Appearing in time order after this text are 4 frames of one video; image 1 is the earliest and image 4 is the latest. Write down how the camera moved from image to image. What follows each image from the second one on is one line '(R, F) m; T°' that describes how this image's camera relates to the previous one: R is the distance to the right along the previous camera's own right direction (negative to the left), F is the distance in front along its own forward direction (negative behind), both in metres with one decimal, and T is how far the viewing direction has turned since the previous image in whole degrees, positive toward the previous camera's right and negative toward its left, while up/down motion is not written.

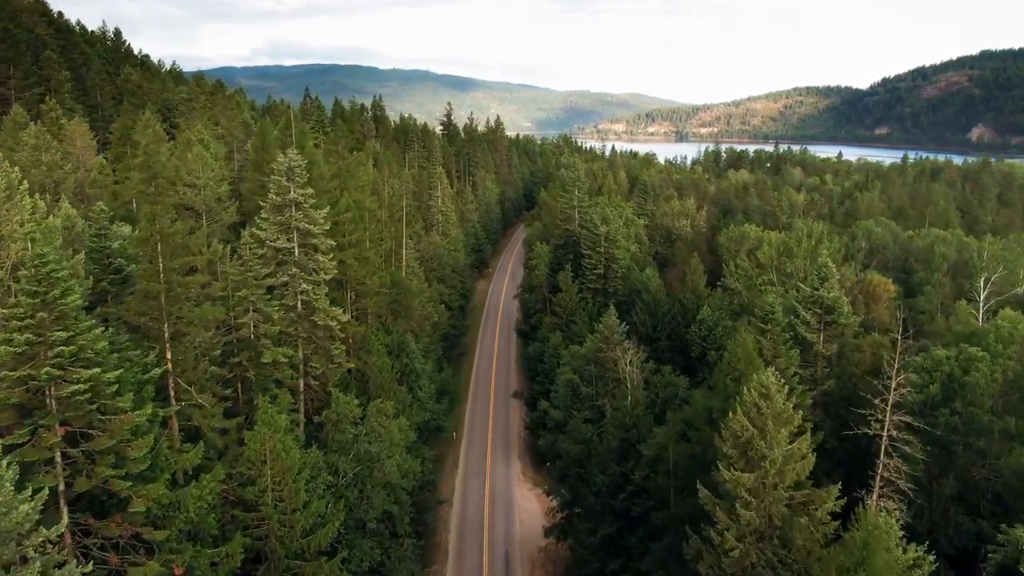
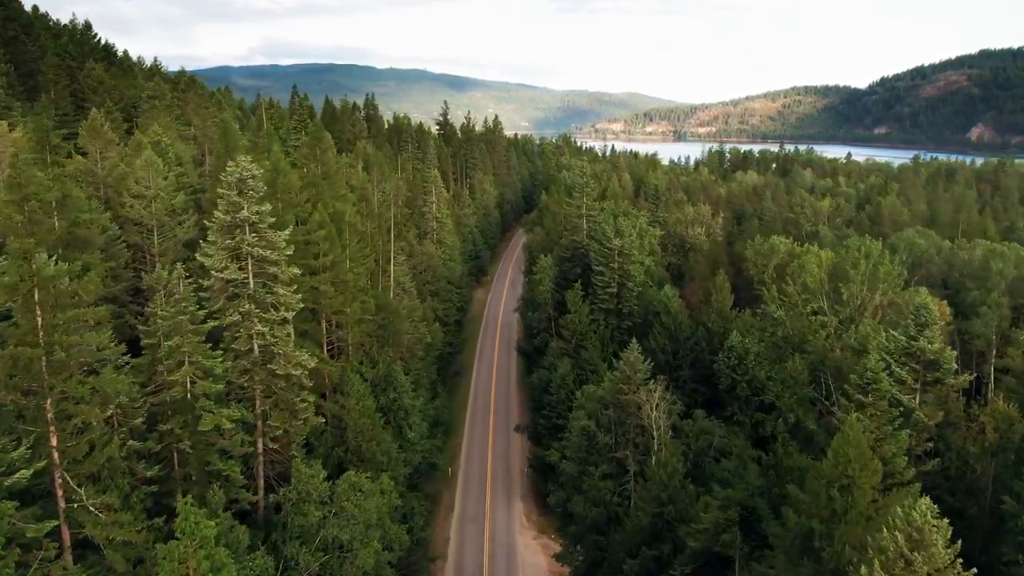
(-0.4, +7.0) m; 0°
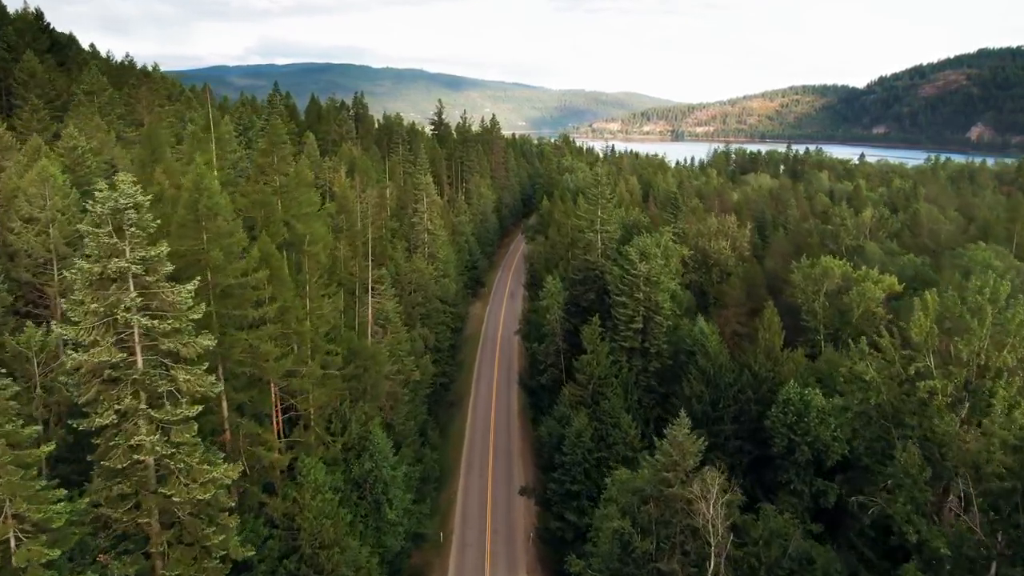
(-0.5, +9.6) m; 0°
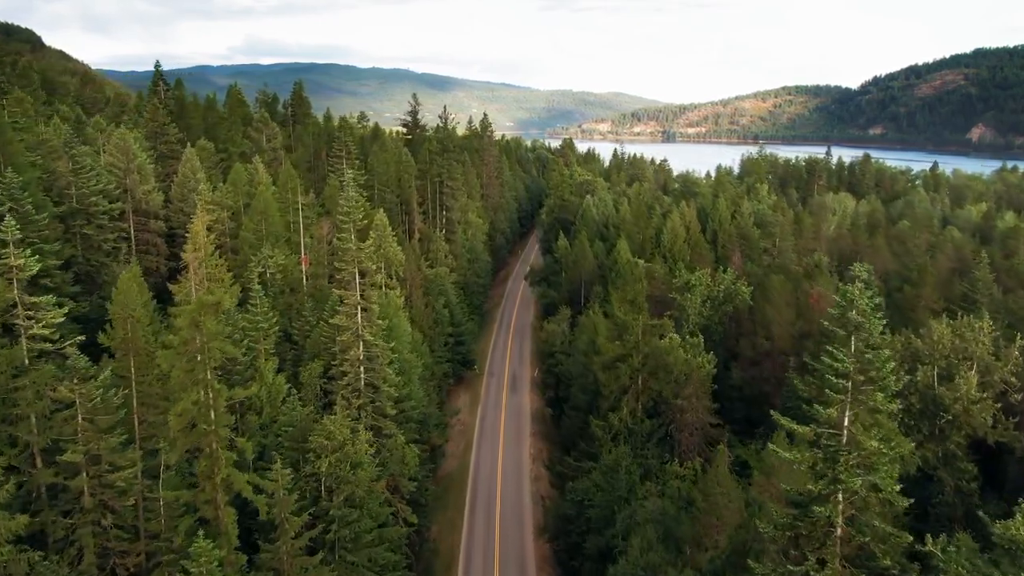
(-1.7, +39.1) m; +1°
